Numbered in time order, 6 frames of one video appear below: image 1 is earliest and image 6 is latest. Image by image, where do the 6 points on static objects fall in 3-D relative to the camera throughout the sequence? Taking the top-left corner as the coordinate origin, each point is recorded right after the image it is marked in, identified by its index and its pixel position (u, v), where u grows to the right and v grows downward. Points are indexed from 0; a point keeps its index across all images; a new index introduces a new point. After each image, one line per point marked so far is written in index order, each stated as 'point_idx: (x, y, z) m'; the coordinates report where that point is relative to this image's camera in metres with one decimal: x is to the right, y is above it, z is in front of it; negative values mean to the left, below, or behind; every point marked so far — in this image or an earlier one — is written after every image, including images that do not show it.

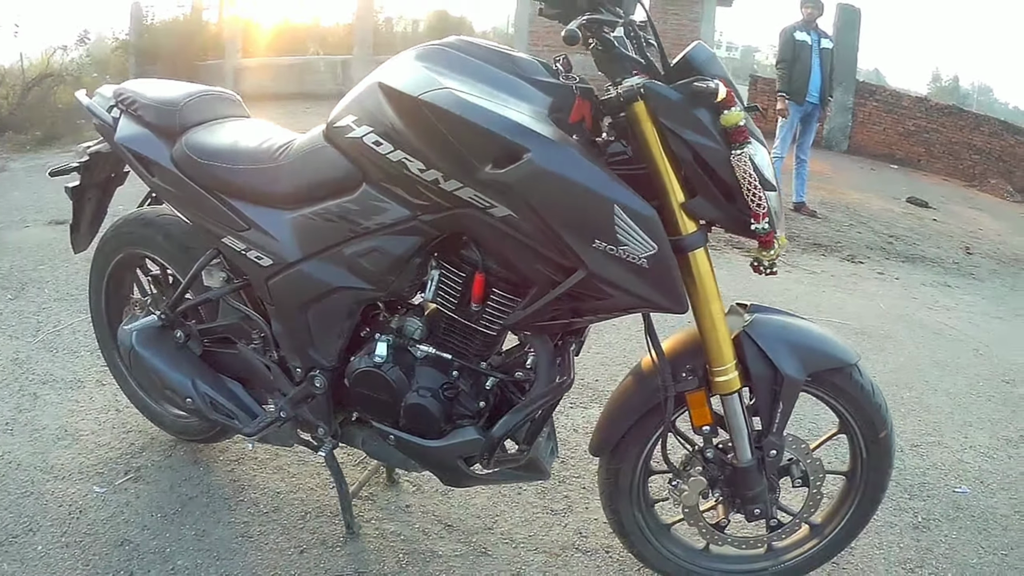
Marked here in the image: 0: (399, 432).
0: (-0.3, -0.4, +2.5) m
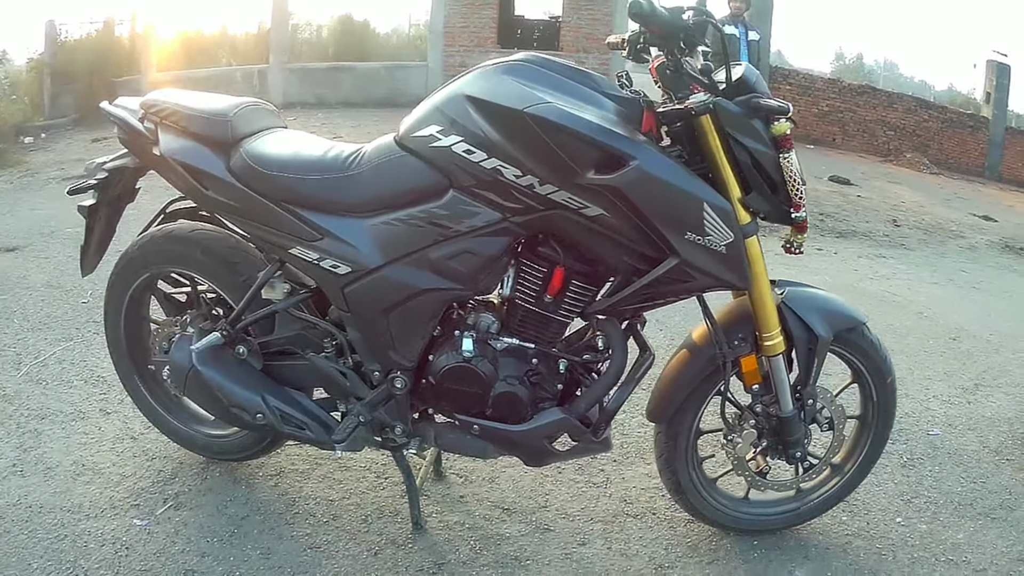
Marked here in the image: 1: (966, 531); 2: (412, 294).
0: (-0.1, -0.4, +2.6) m
1: (+1.5, -0.8, +3.0) m
2: (-0.3, 0.0, +2.5) m
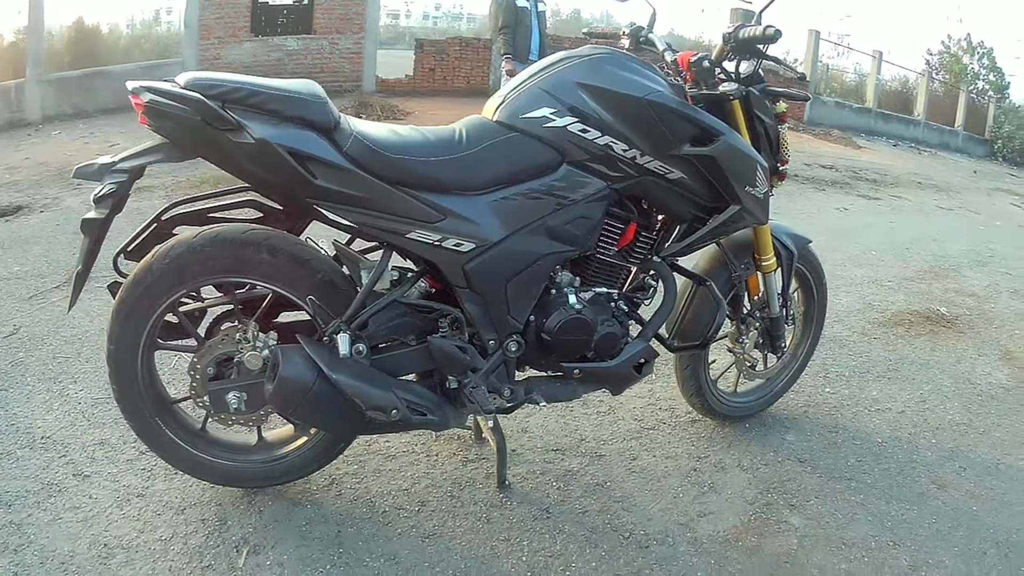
0: (+0.2, -0.2, +3.0) m
1: (+1.5, -0.4, +3.9) m
2: (+0.1, +0.1, +2.7) m
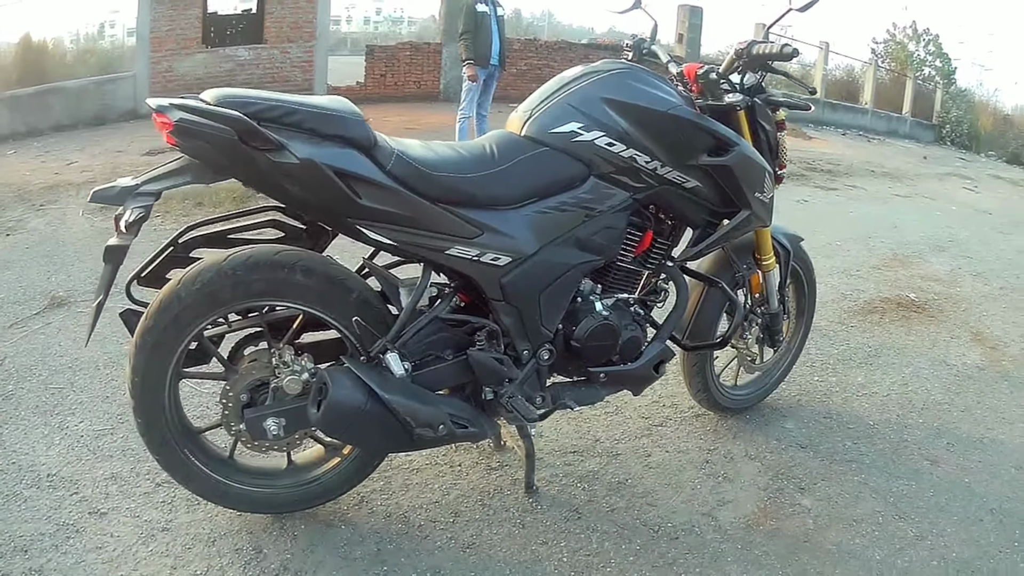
0: (+0.3, -0.3, +3.1) m
1: (+1.5, -0.4, +4.1) m
2: (+0.2, 0.0, +2.8) m
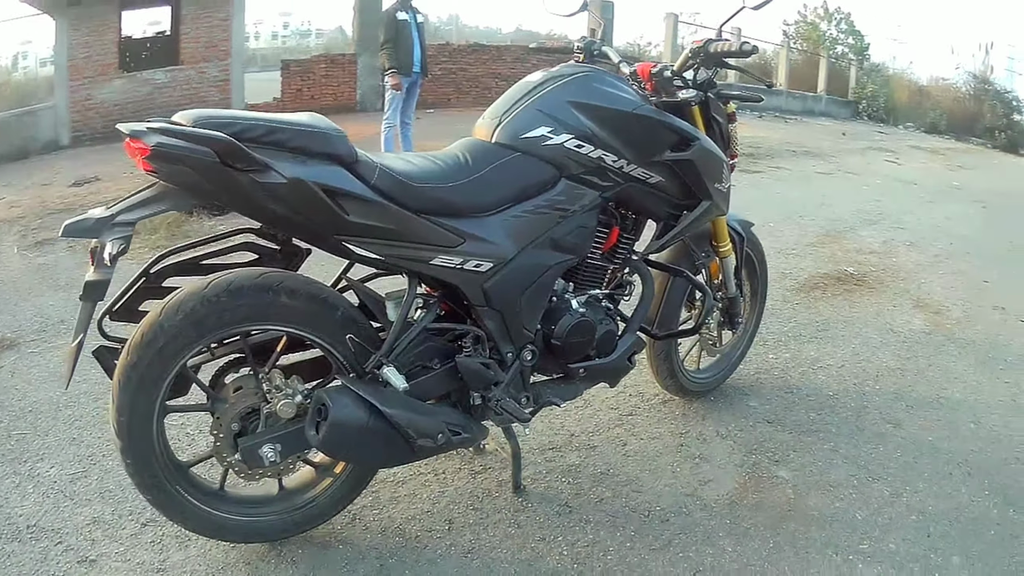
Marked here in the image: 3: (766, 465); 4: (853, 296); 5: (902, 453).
0: (+0.3, -0.3, +3.1) m
1: (+1.4, -0.3, +4.3) m
2: (+0.1, 0.0, +2.9) m
3: (+0.9, -0.7, +3.5) m
4: (+1.8, 0.0, +4.8) m
5: (+1.5, -0.6, +3.6) m
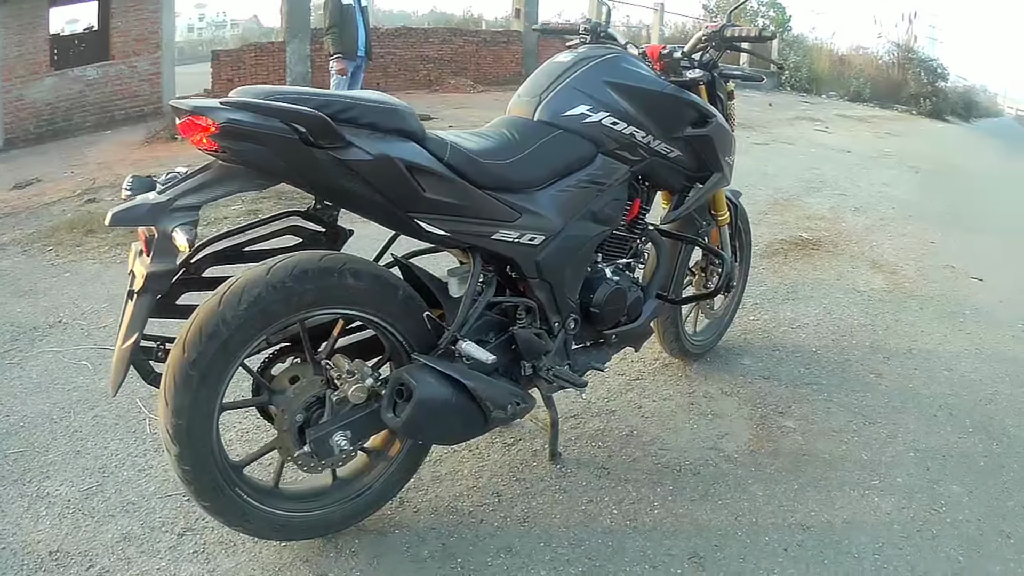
0: (+0.4, -0.2, +3.3) m
1: (+1.4, -0.1, +4.6) m
2: (+0.2, +0.1, +3.0) m
3: (+1.0, -0.5, +3.8) m
4: (+1.6, +0.2, +5.2) m
5: (+1.6, -0.4, +3.9) m
